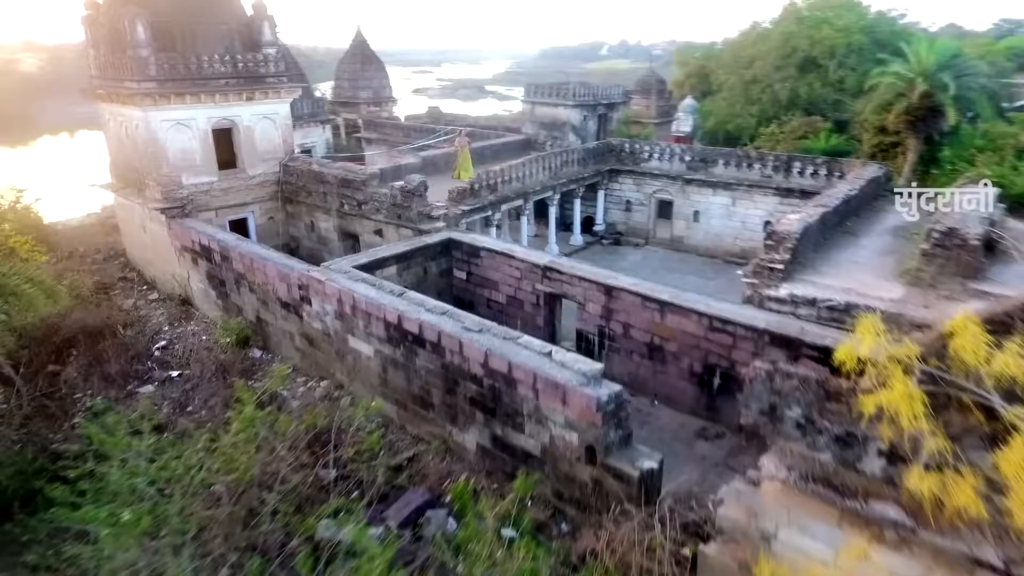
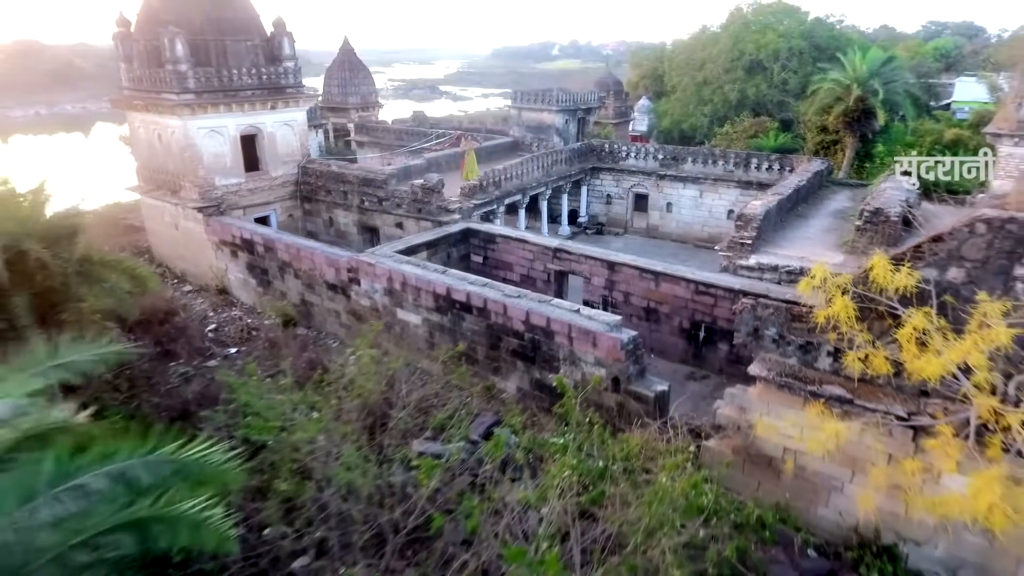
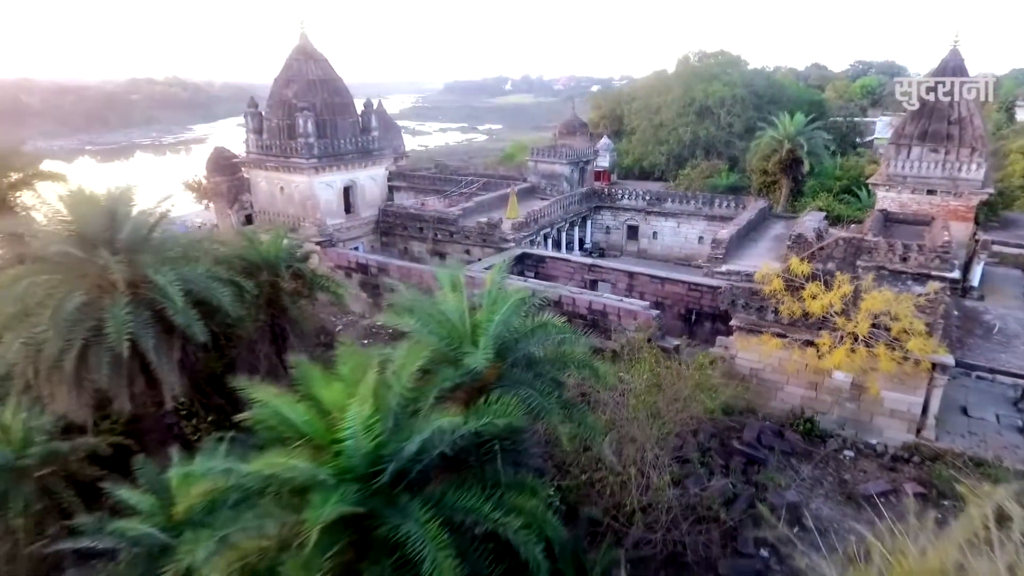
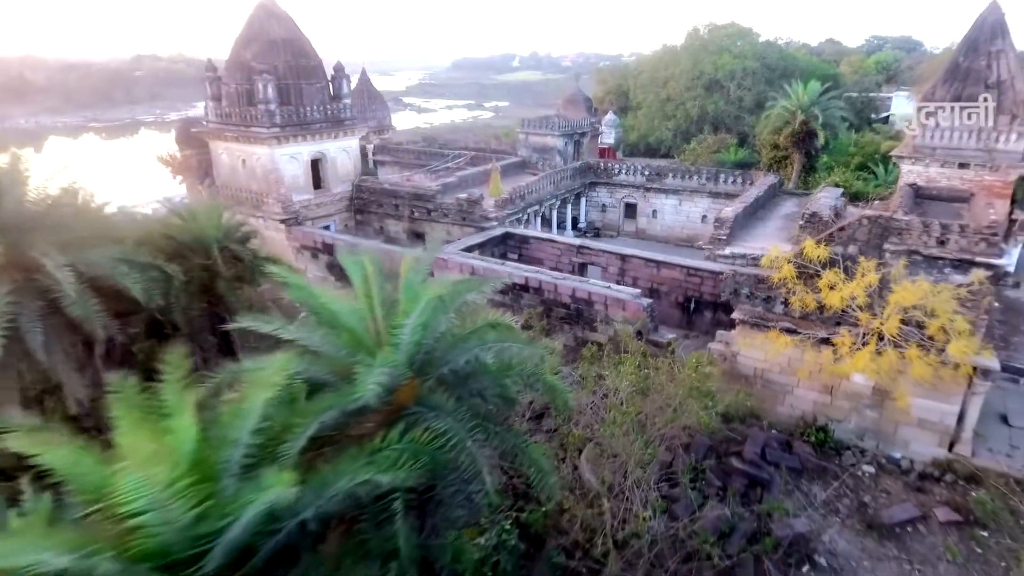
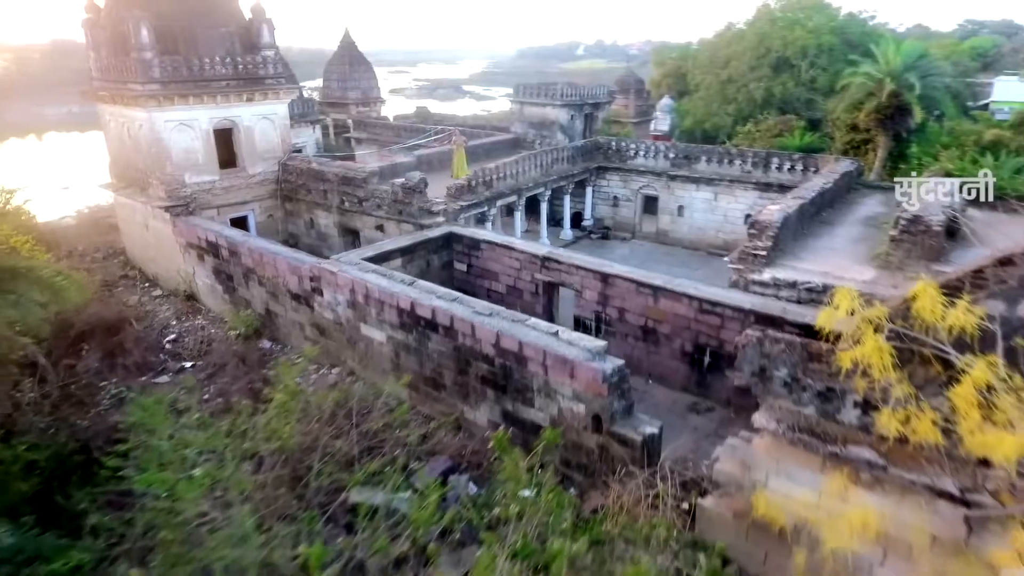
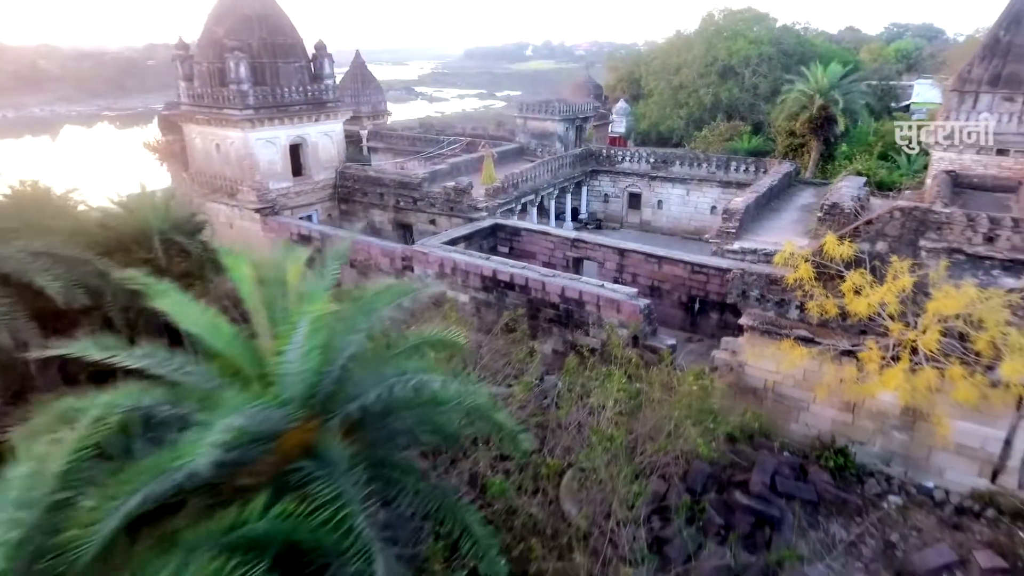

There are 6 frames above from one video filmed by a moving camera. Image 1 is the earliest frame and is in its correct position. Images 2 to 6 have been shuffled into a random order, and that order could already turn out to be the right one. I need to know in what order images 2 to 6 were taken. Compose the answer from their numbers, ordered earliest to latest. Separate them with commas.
5, 2, 6, 4, 3
